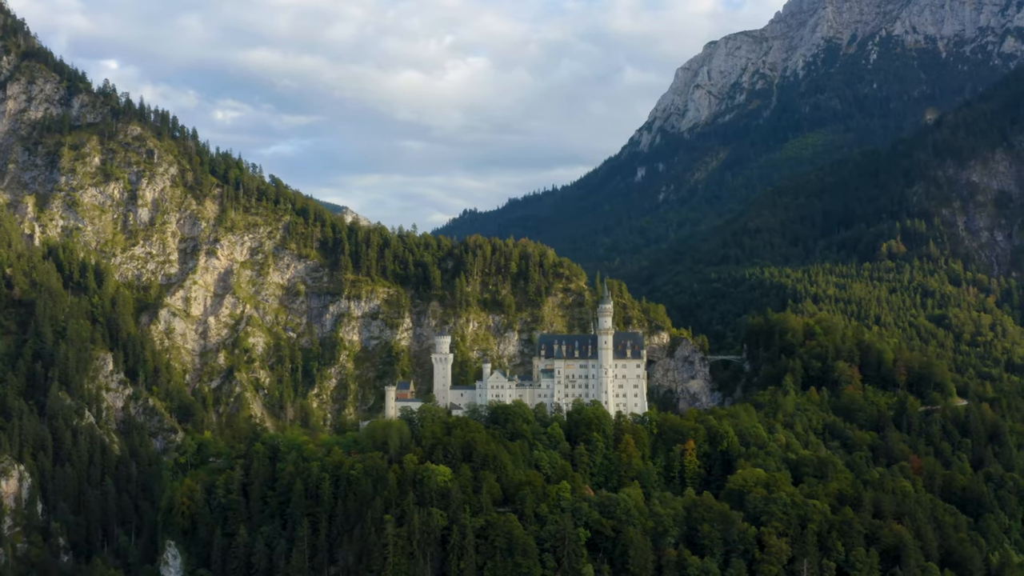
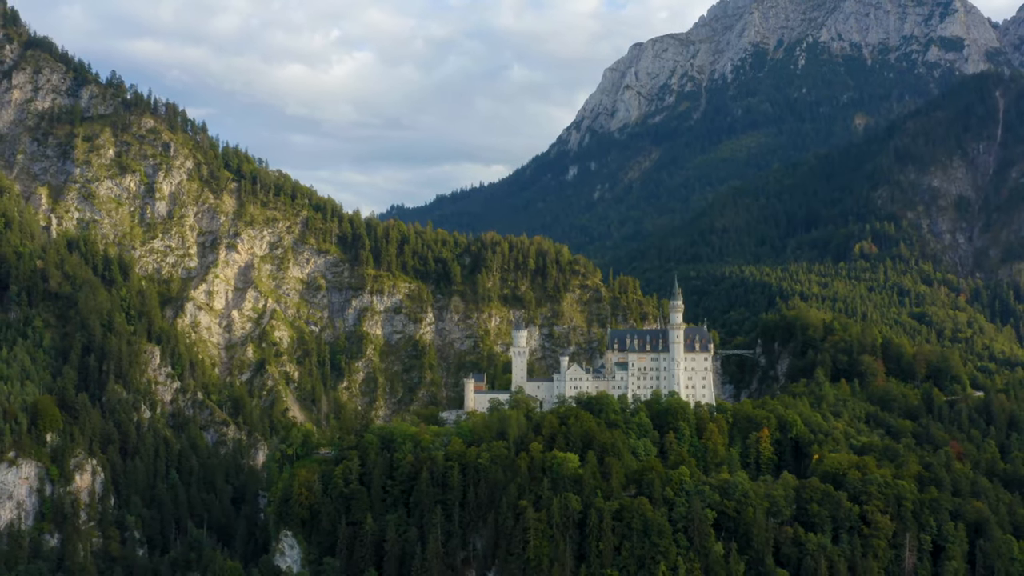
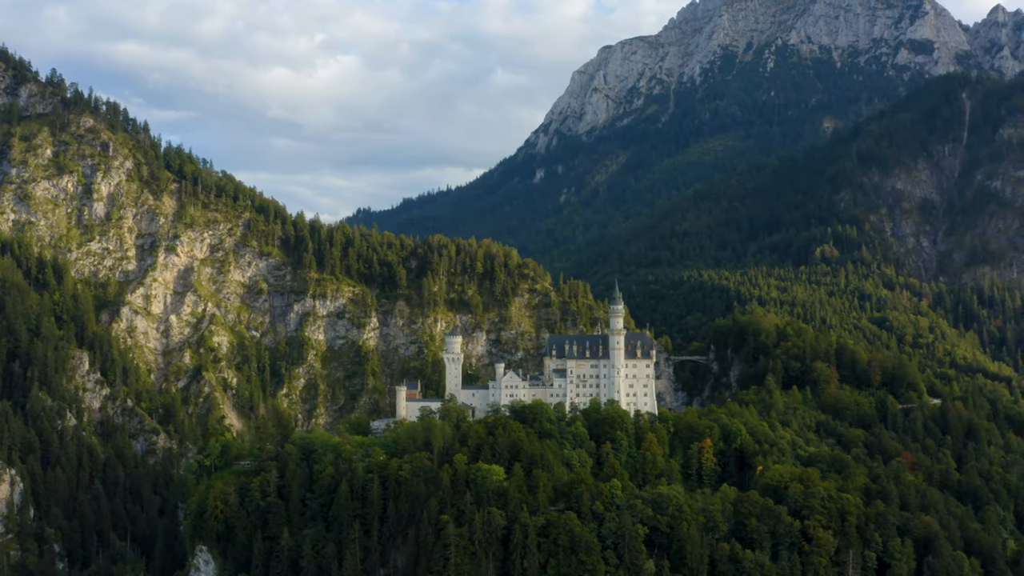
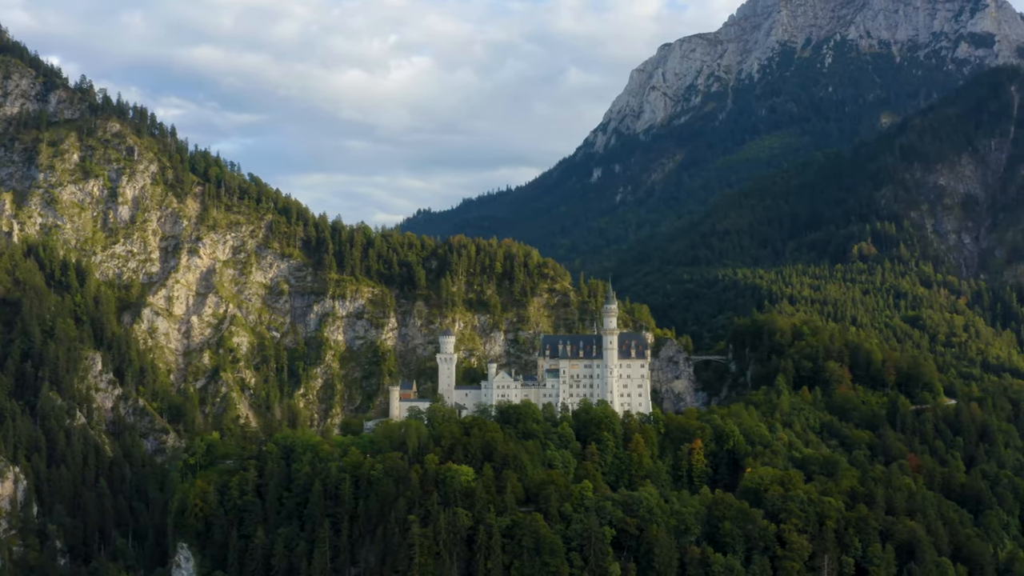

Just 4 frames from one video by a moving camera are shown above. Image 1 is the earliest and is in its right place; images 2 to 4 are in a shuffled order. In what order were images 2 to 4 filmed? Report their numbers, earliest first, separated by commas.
4, 3, 2
